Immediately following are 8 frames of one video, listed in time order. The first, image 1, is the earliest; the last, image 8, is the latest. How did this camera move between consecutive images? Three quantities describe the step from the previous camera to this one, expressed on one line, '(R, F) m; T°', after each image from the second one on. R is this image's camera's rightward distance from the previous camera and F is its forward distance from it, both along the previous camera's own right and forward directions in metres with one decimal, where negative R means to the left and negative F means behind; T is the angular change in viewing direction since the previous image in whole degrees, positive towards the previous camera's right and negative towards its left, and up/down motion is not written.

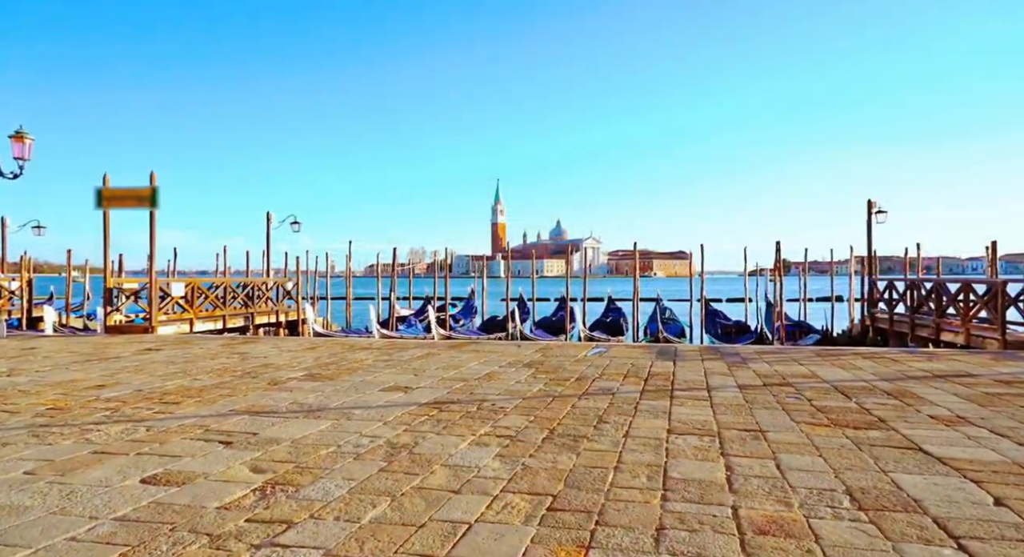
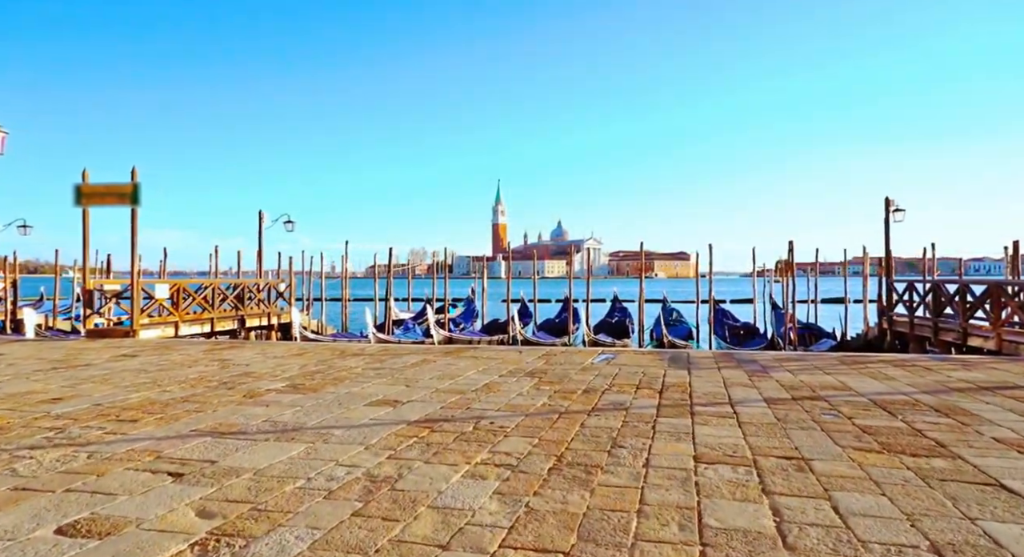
(0.0, +0.6) m; 0°
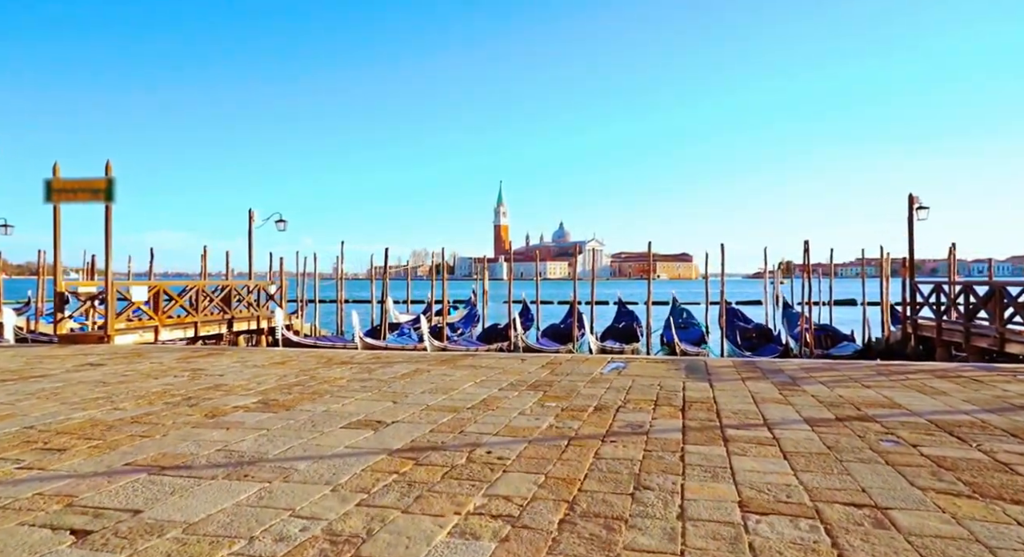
(0.0, +0.8) m; 0°
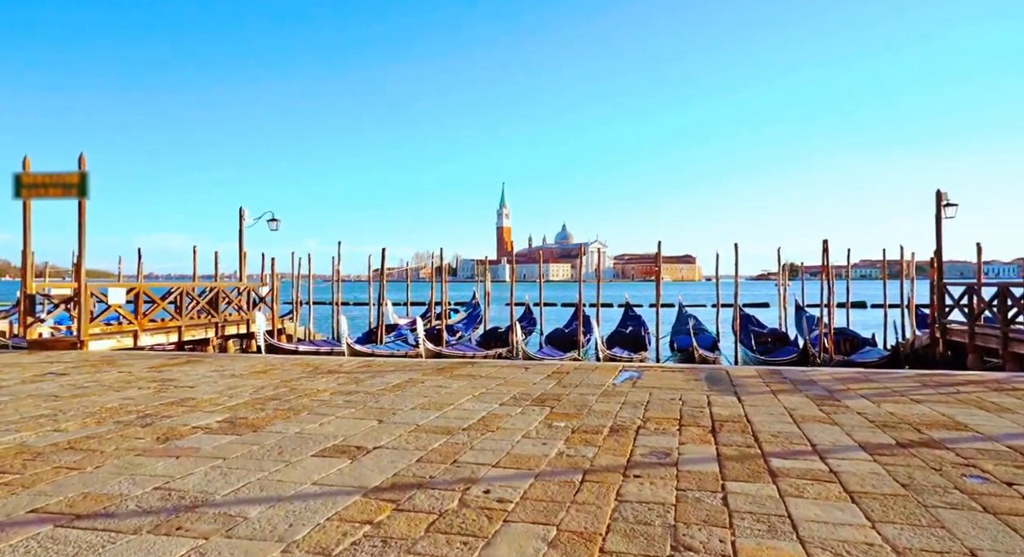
(0.0, +0.8) m; 0°
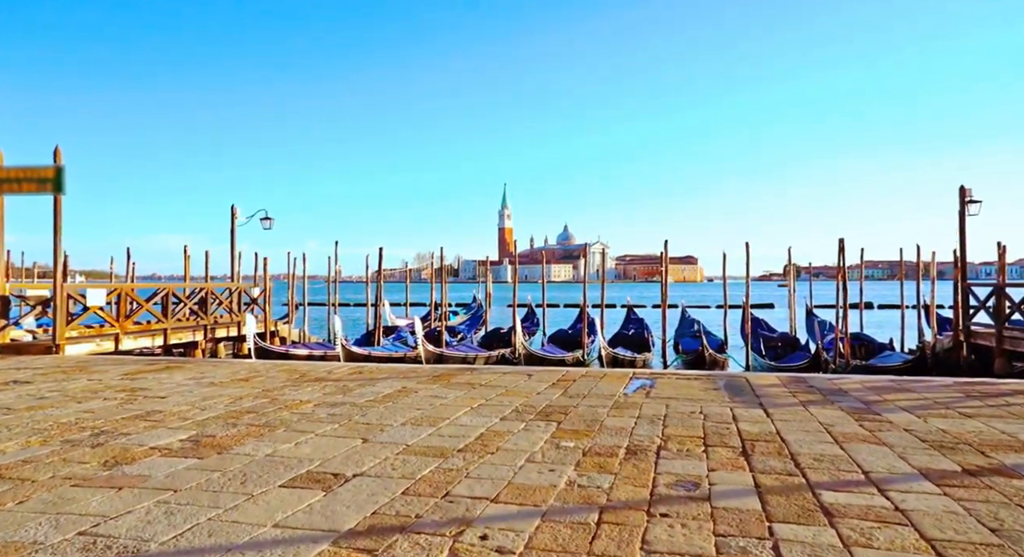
(0.0, +0.6) m; 0°
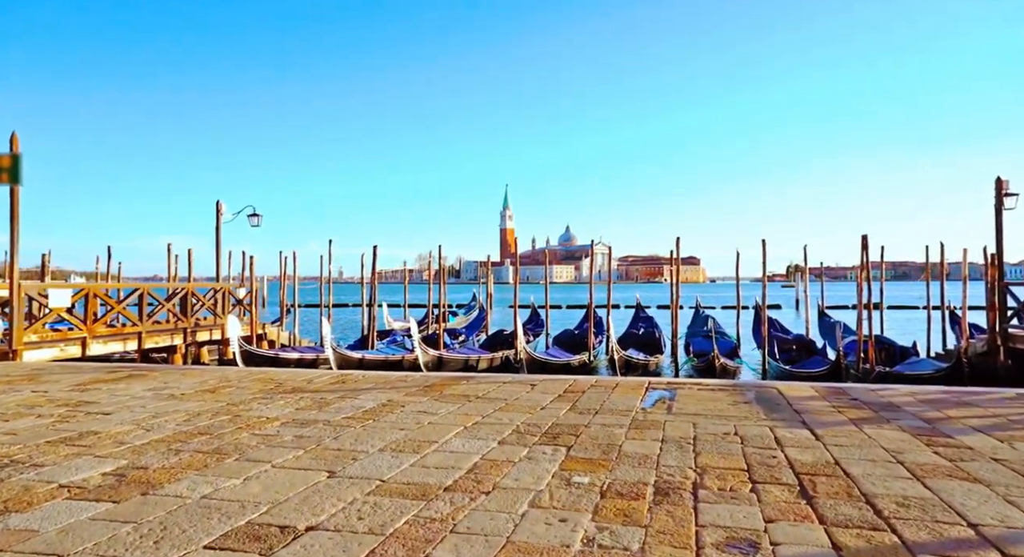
(0.0, +0.9) m; 0°
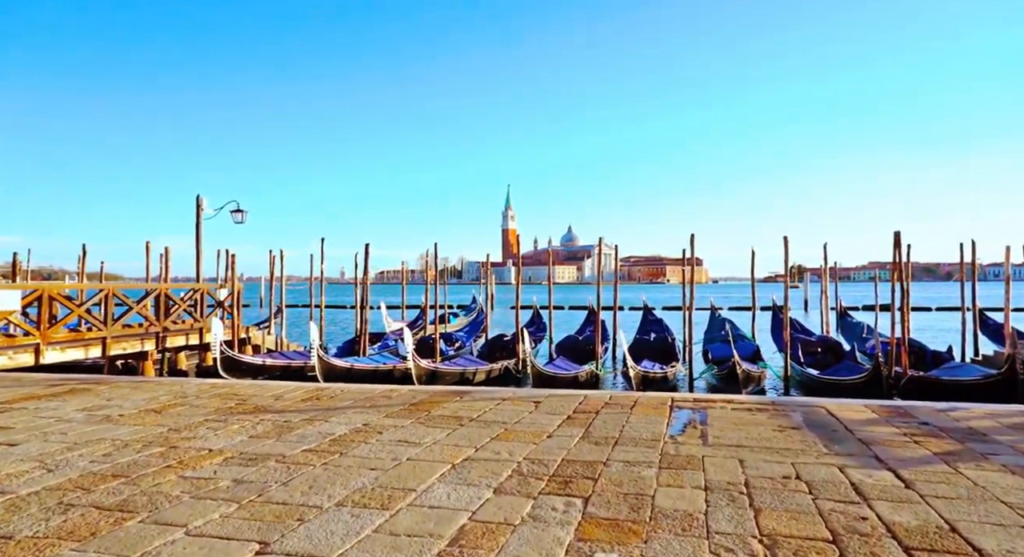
(0.0, +1.0) m; 0°
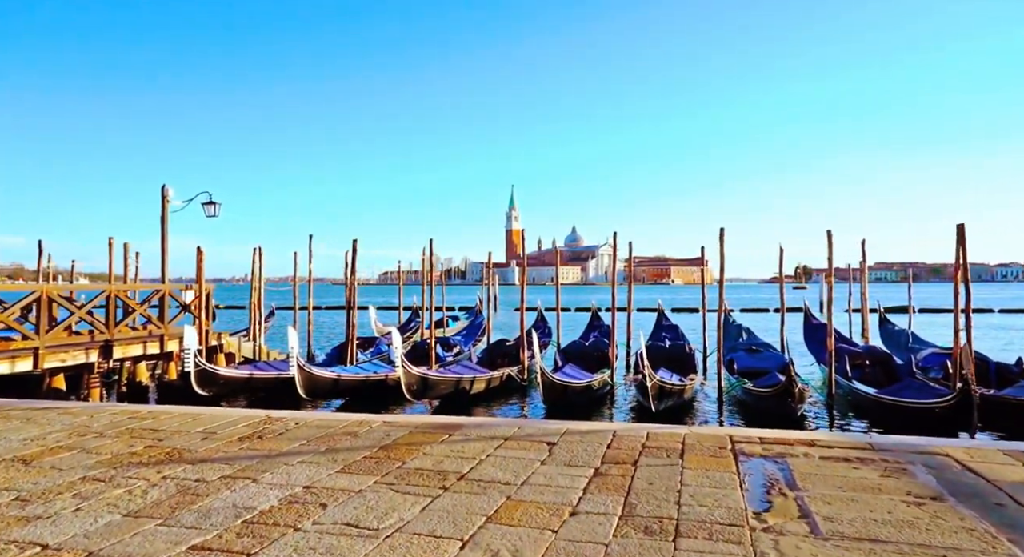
(0.0, +1.6) m; 0°
